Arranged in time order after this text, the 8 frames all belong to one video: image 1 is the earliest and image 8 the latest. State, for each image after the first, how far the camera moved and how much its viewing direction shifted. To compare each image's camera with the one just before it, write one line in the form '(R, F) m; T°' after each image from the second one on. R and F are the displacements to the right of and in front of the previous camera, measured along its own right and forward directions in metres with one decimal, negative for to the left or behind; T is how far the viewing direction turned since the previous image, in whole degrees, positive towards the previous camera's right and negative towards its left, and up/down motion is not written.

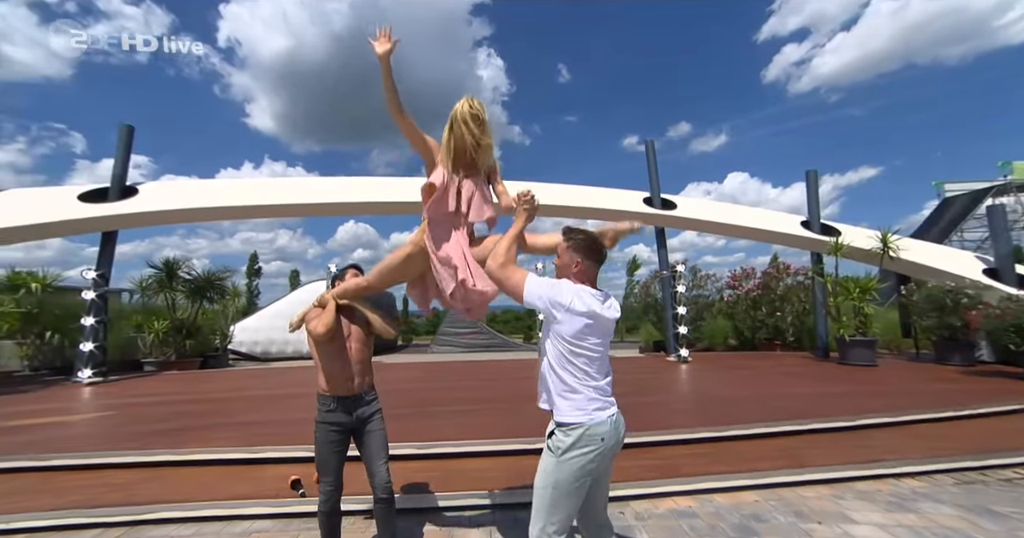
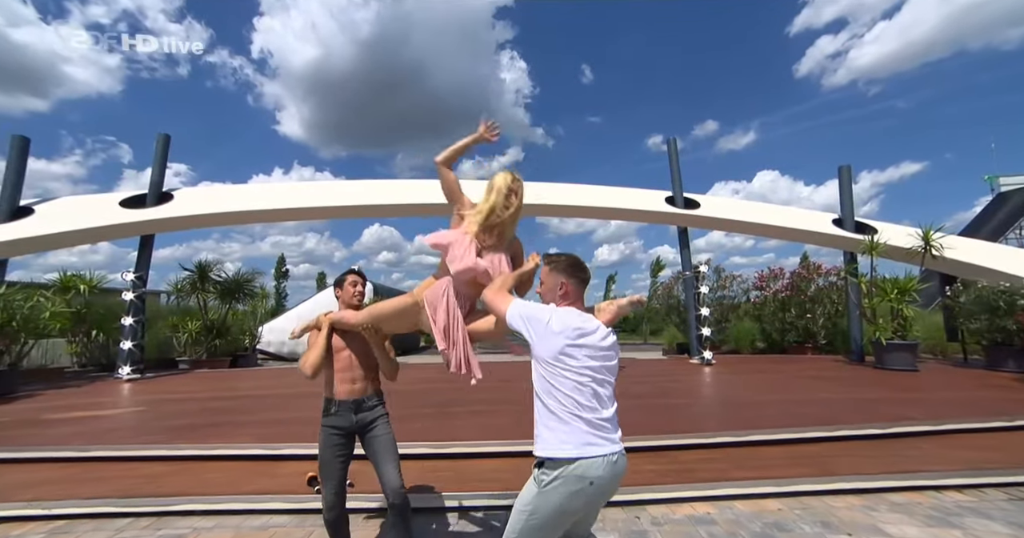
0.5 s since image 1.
(+0.1, 0.0) m; -3°
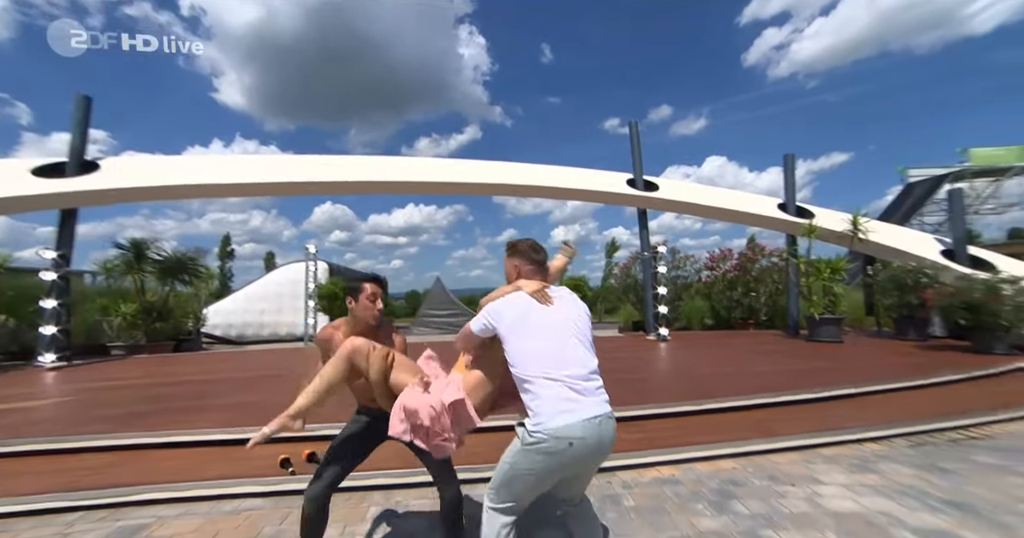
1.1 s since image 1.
(-0.2, 0.0) m; +6°
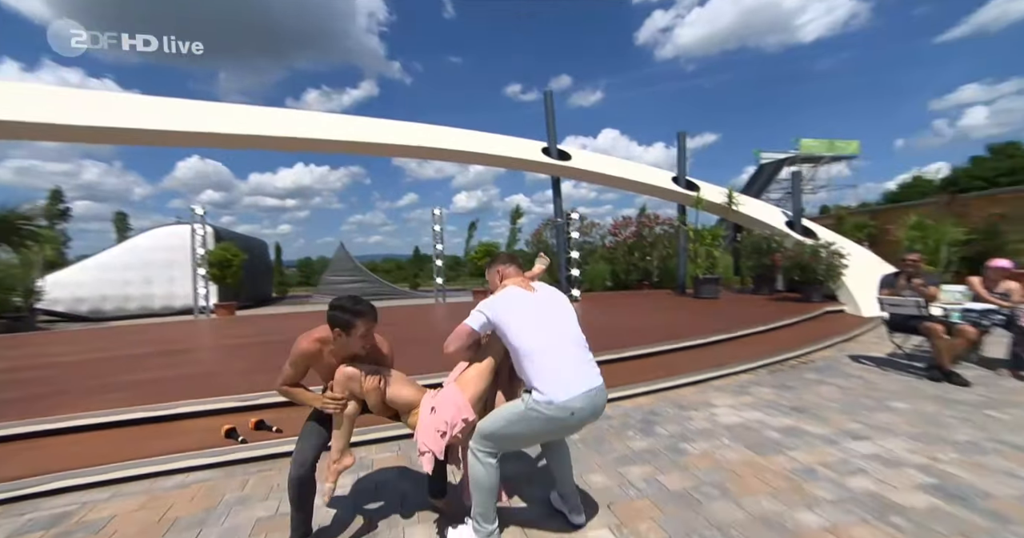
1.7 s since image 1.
(-0.4, -0.1) m; +13°
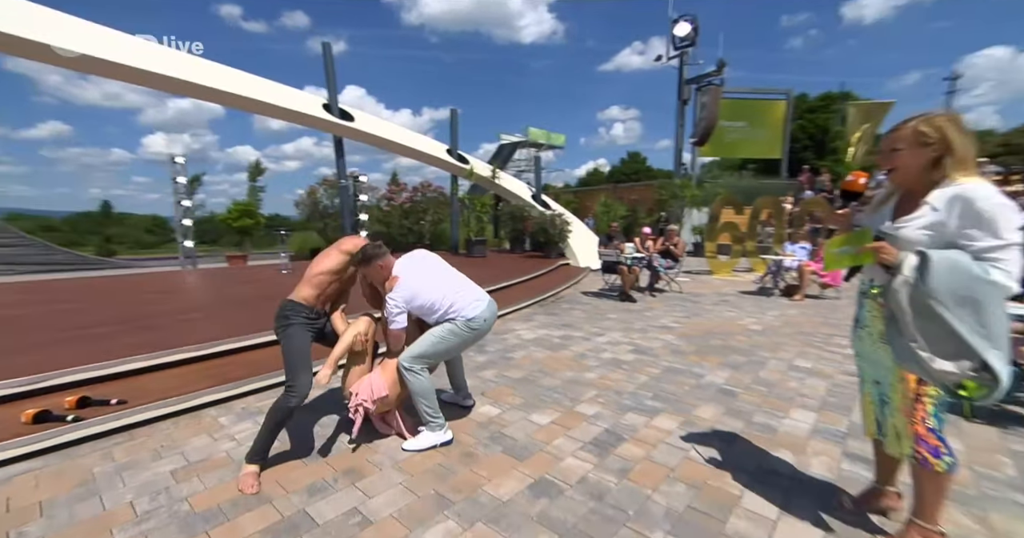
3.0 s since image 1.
(-1.1, -0.5) m; +33°
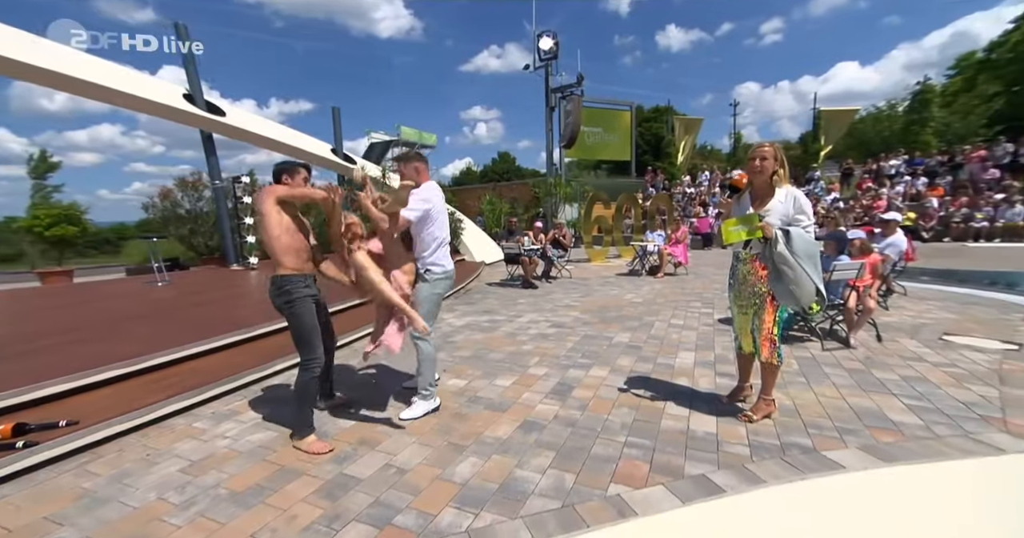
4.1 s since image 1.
(-0.7, -0.4) m; +17°
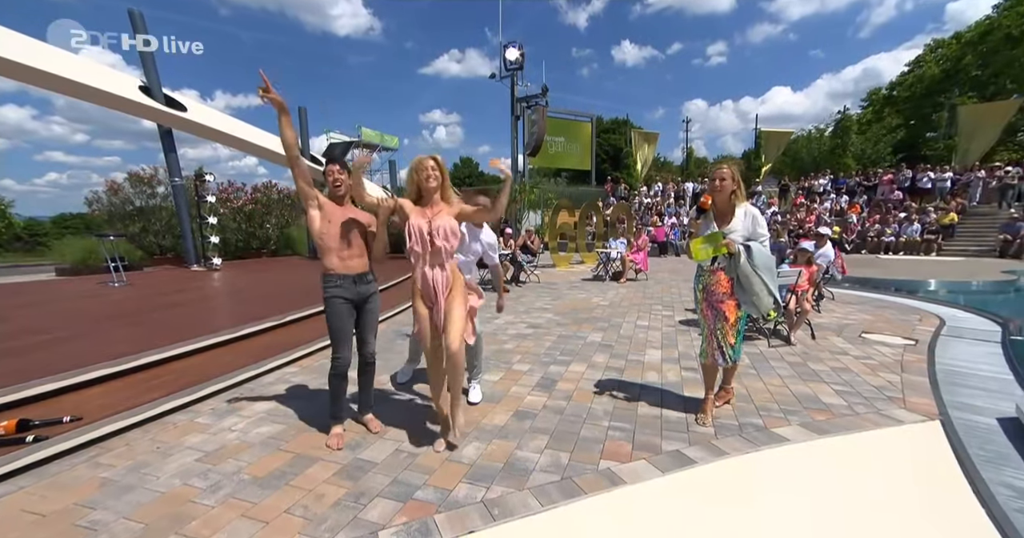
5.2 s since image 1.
(-0.3, -0.3) m; +6°
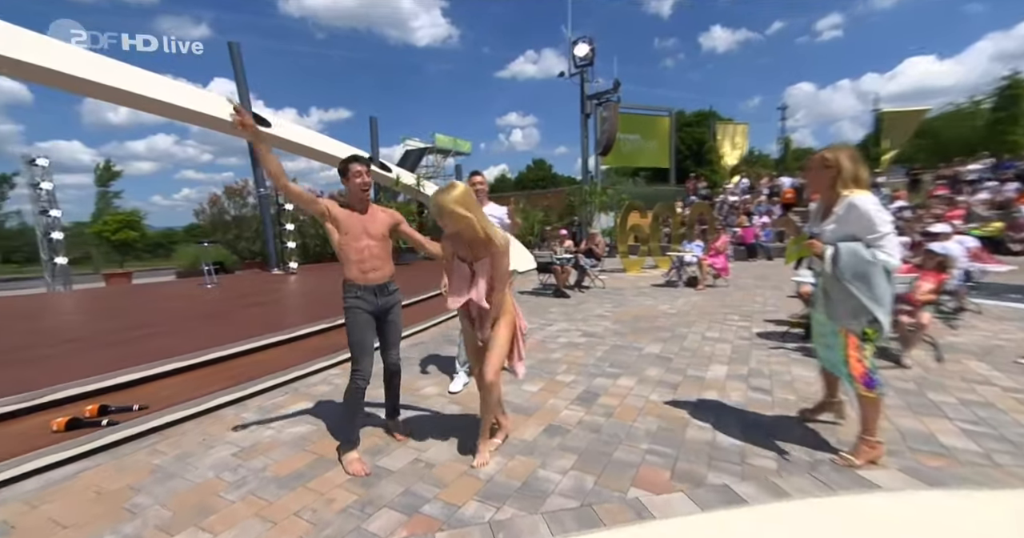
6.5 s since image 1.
(+0.3, +0.2) m; -10°
